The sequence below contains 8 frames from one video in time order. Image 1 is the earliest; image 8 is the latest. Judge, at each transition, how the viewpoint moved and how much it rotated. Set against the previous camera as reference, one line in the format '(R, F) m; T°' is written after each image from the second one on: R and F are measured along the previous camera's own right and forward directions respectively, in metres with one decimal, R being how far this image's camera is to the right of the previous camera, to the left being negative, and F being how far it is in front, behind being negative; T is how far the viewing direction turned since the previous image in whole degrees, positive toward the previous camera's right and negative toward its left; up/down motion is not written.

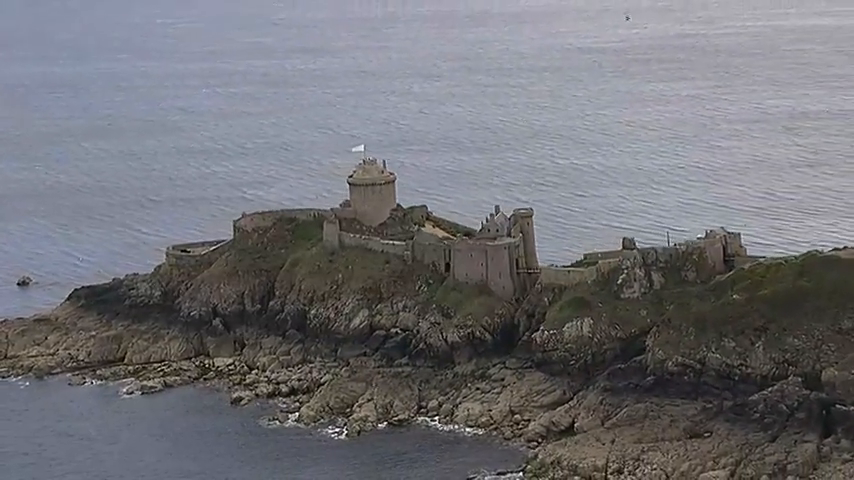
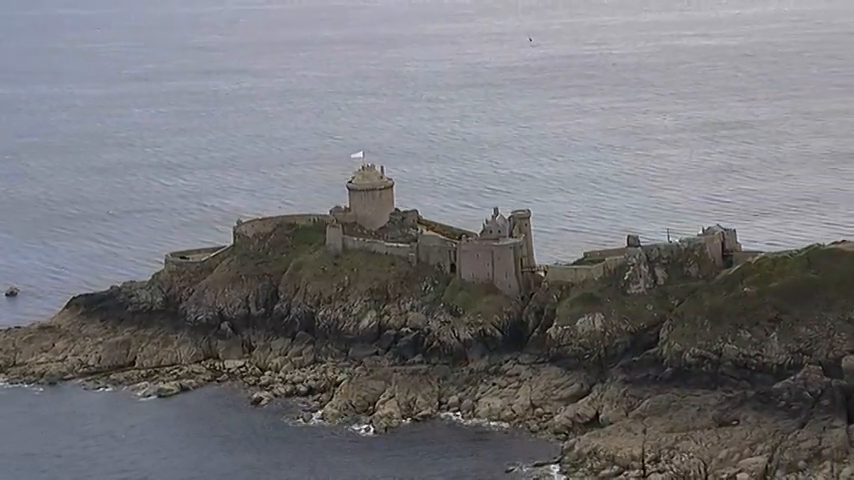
(-4.9, -1.3) m; +5°
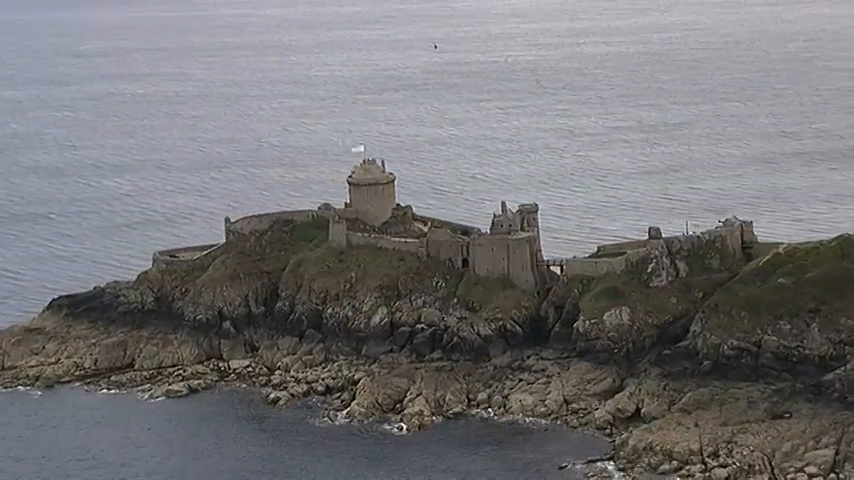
(-5.5, +2.1) m; +5°
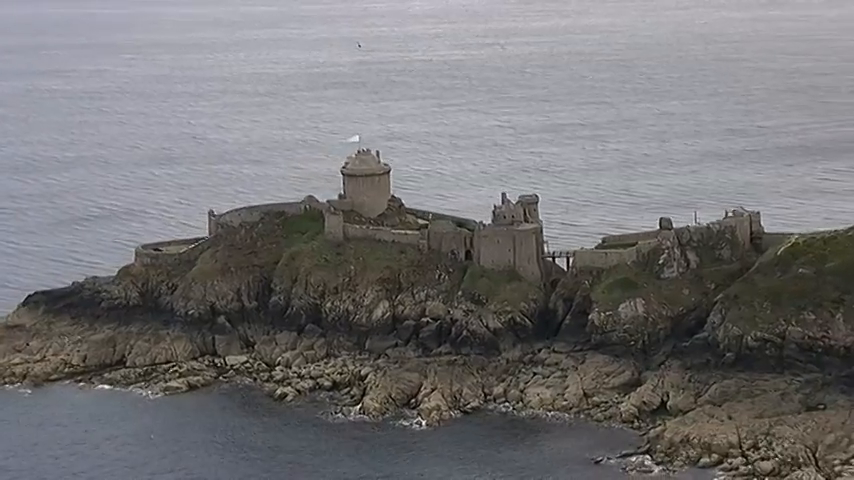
(-3.9, +1.8) m; +4°
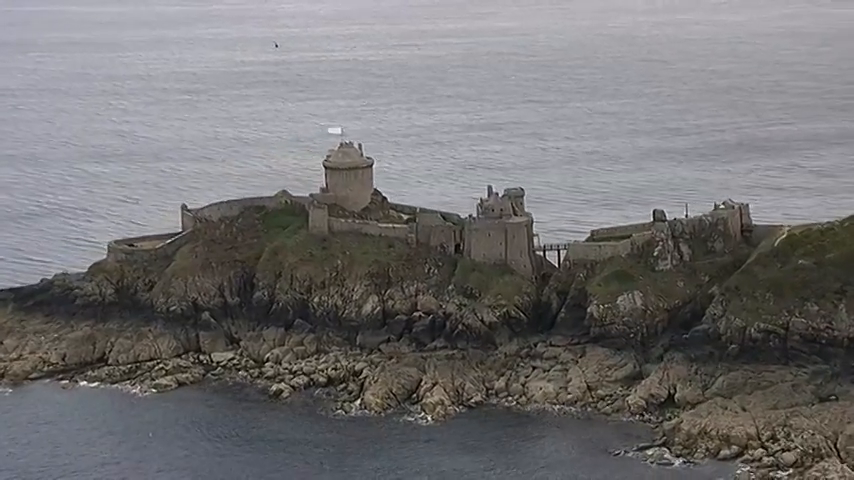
(-3.5, +1.1) m; +4°
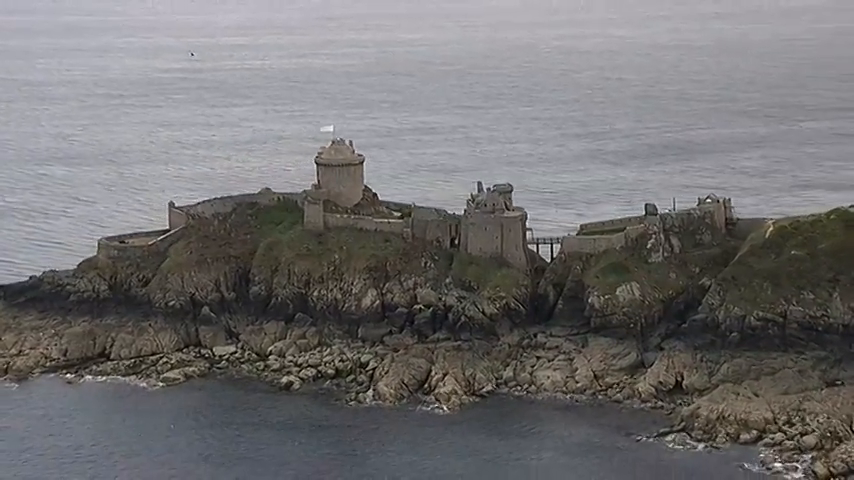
(-4.1, -0.7) m; +4°
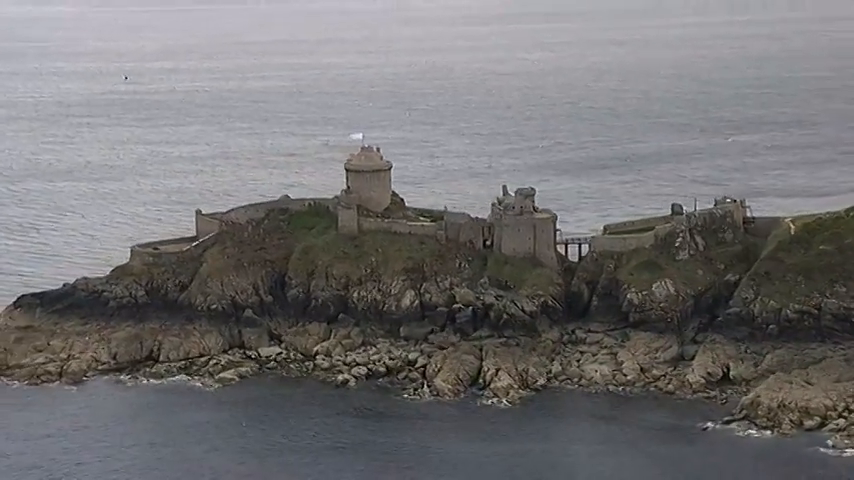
(-5.4, -1.2) m; +4°
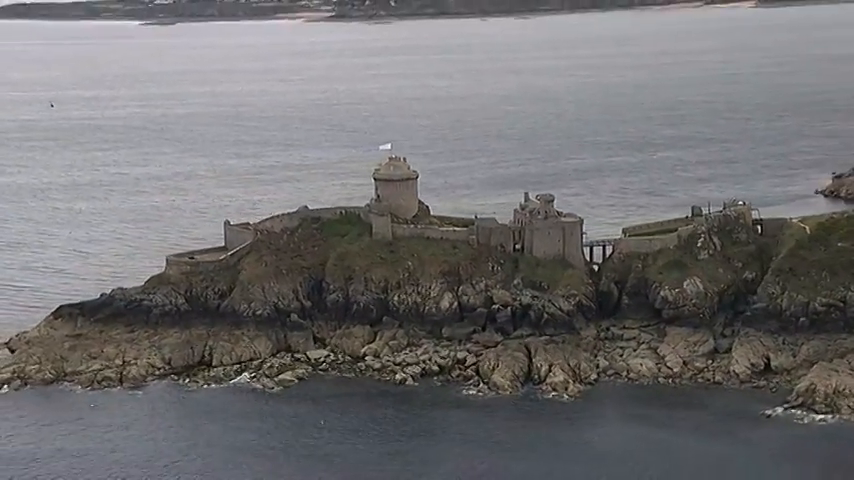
(-6.2, -1.7) m; +5°
